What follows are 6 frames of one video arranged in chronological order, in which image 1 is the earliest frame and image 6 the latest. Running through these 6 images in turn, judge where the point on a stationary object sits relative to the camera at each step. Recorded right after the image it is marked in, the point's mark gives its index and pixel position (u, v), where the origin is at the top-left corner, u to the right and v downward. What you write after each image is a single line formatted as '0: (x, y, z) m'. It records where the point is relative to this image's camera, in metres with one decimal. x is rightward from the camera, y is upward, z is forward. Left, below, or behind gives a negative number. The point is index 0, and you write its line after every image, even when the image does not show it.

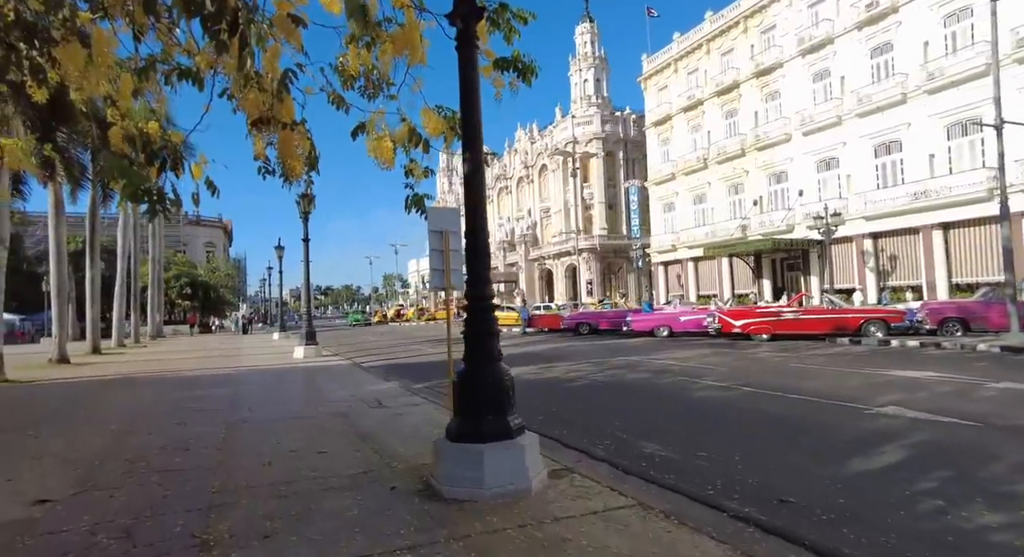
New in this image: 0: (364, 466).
0: (-1.4, -1.8, +6.0) m
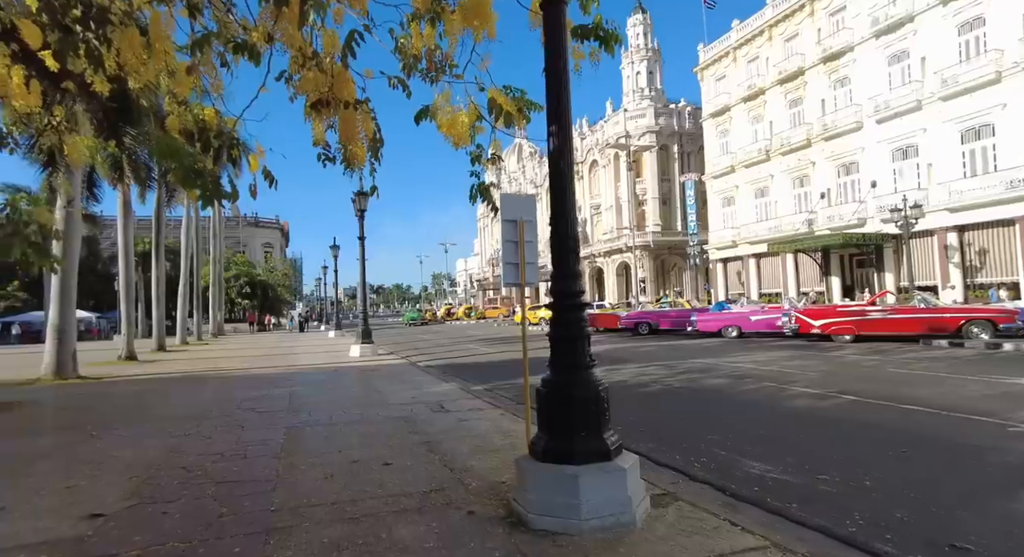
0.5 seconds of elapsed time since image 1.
0: (-0.7, -1.8, +5.4) m
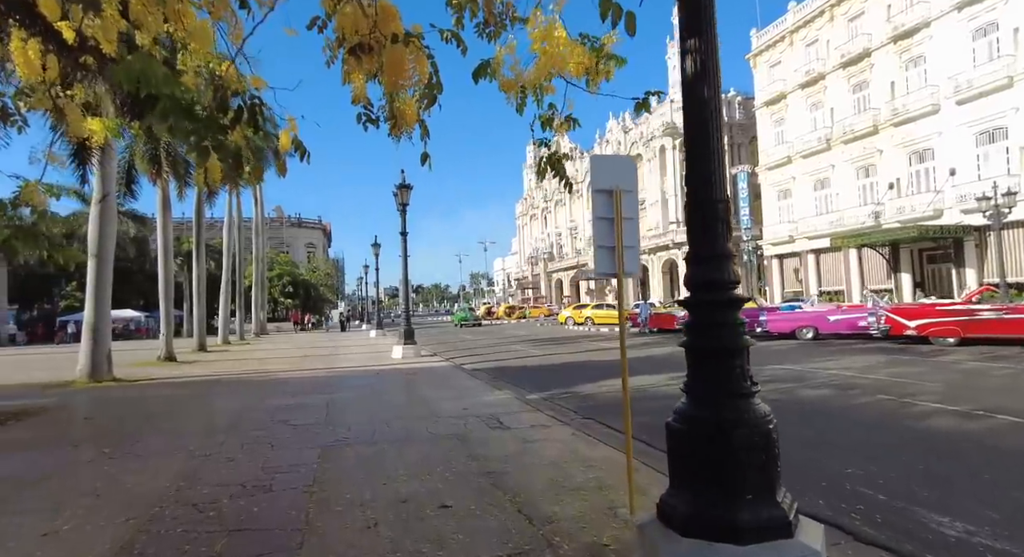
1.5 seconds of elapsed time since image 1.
0: (0.0, -1.7, +4.0) m
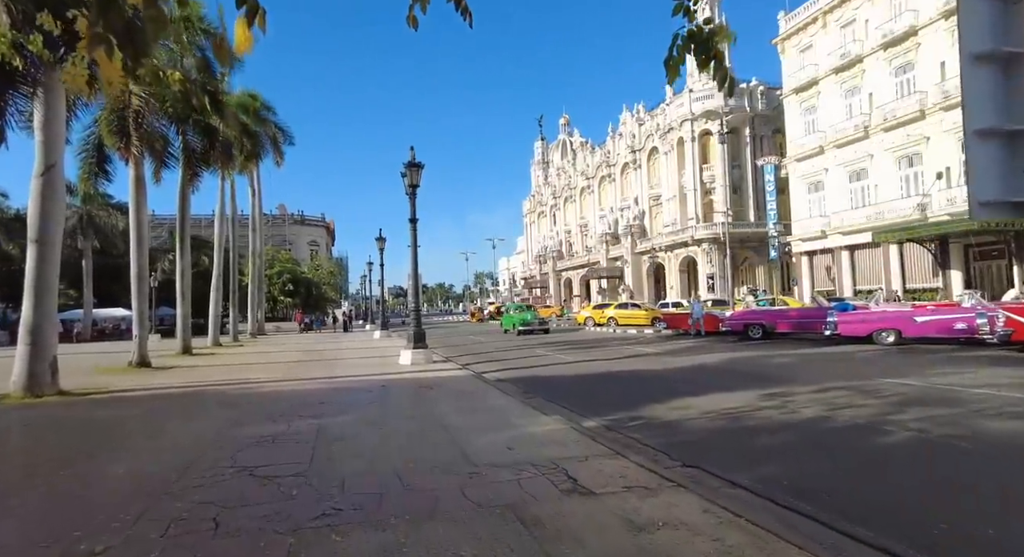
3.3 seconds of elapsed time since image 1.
0: (+0.7, -1.5, +1.1) m
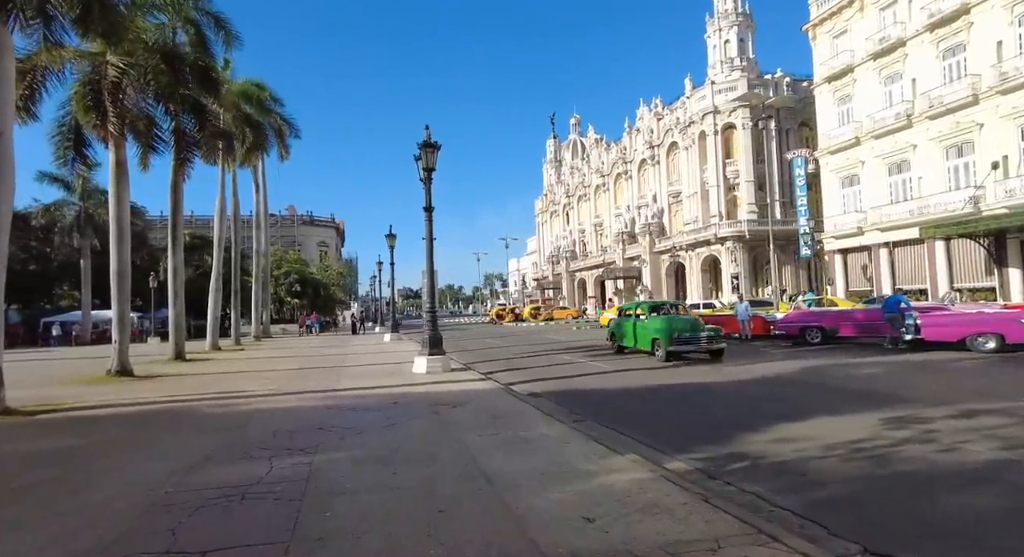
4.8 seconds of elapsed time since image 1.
0: (+1.2, -1.4, -1.2) m
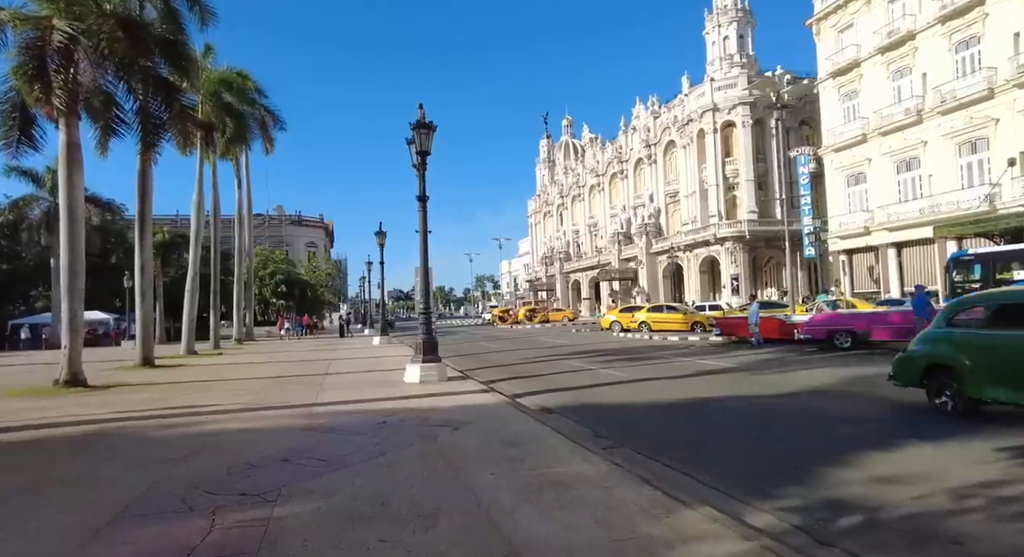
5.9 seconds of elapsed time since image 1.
0: (+1.5, -1.3, -2.9) m
